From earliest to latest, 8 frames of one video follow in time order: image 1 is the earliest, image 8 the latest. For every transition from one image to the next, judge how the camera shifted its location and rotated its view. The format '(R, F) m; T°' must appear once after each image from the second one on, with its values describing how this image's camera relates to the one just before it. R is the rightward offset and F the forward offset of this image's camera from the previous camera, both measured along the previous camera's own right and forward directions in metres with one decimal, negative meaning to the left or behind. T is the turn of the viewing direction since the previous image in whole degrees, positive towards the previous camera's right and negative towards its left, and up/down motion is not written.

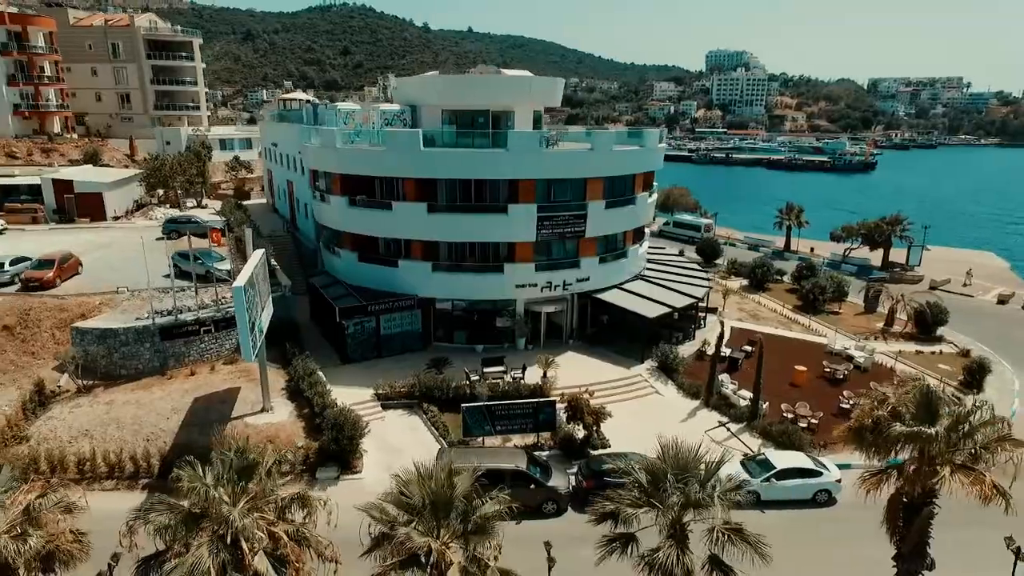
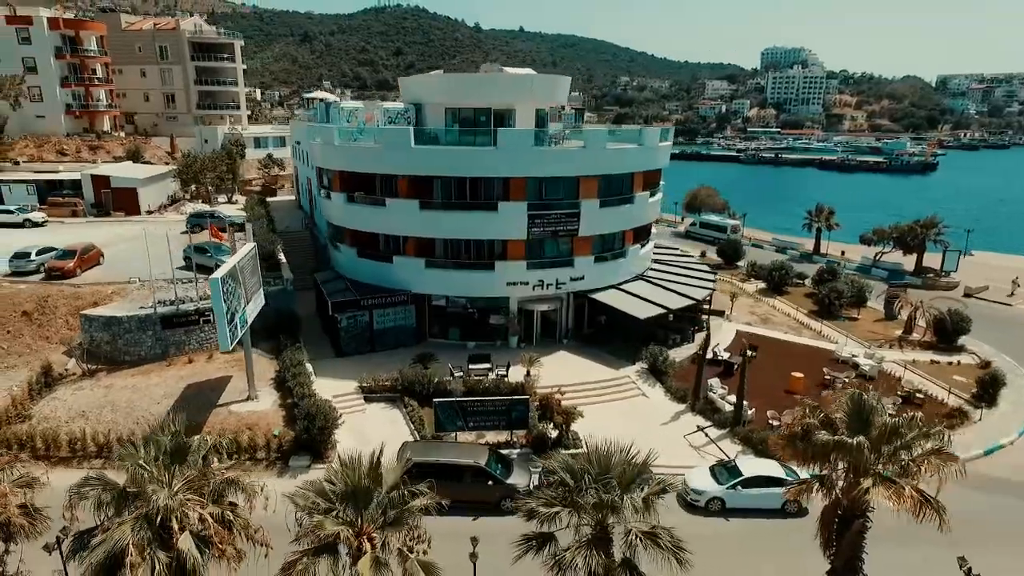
(+2.8, +0.1) m; -4°
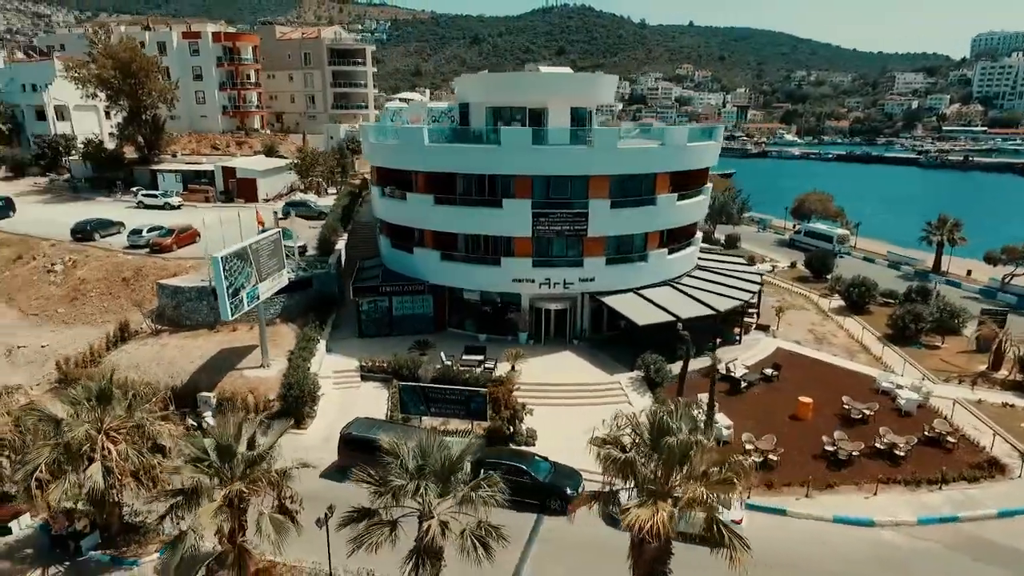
(+7.3, +0.4) m; -14°
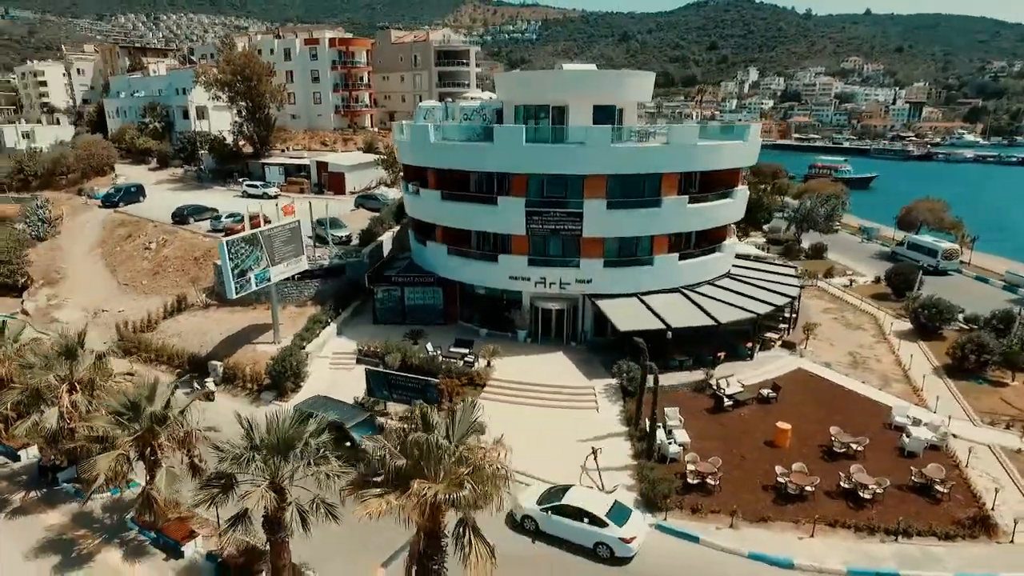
(+7.2, +0.6) m; -13°
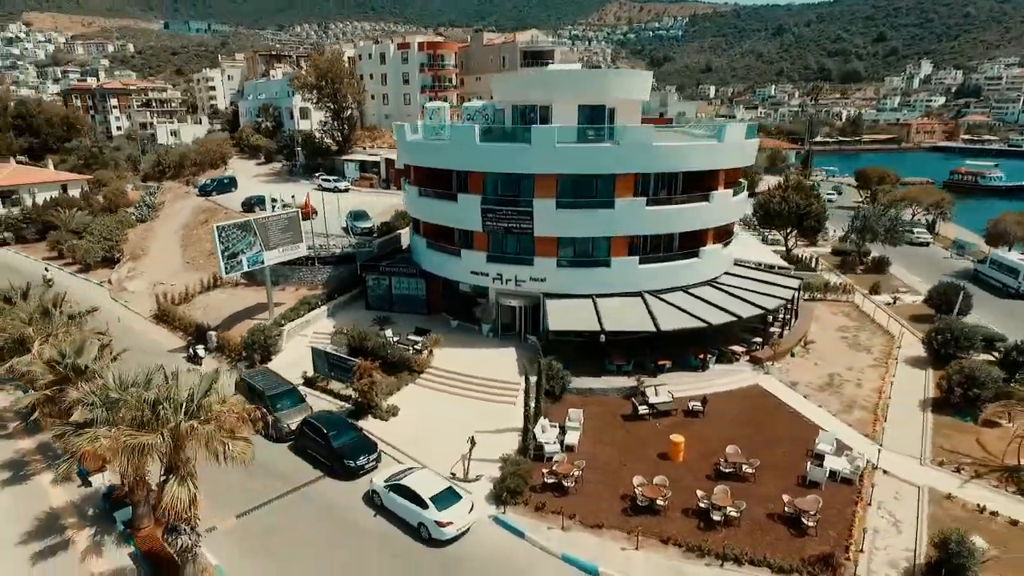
(+9.0, +0.1) m; -12°
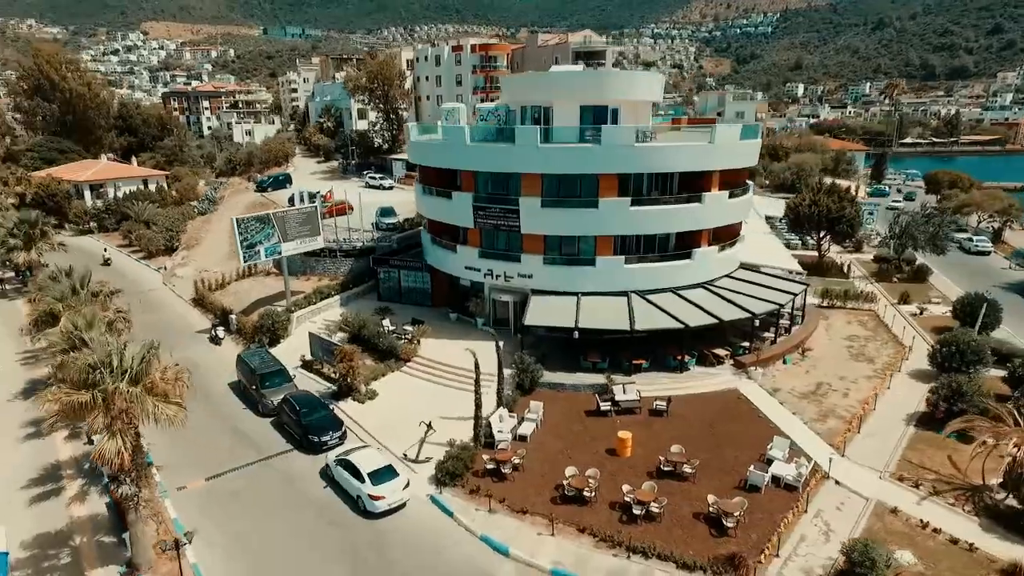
(+4.5, -0.7) m; -7°
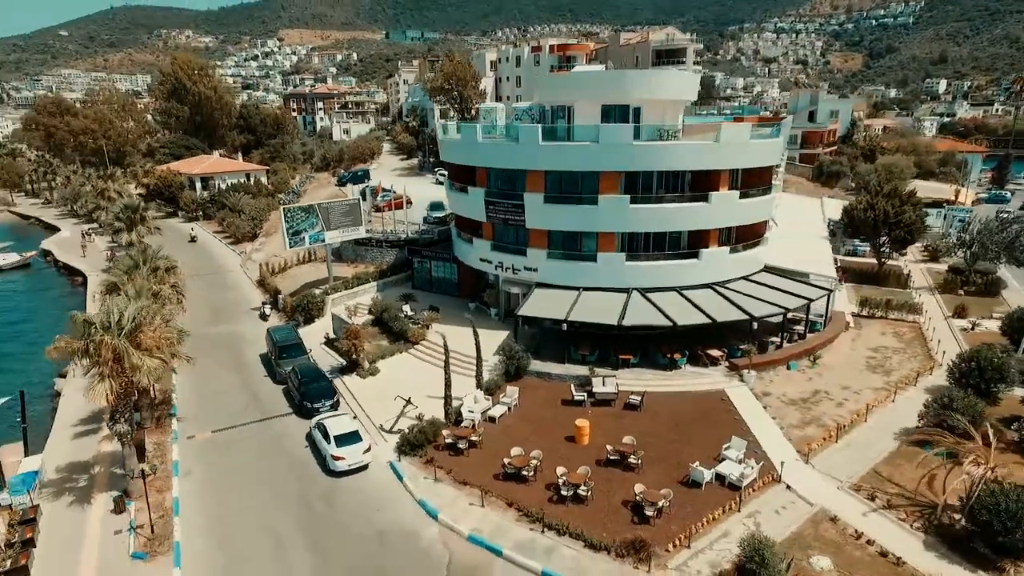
(+5.3, -0.9) m; -10°
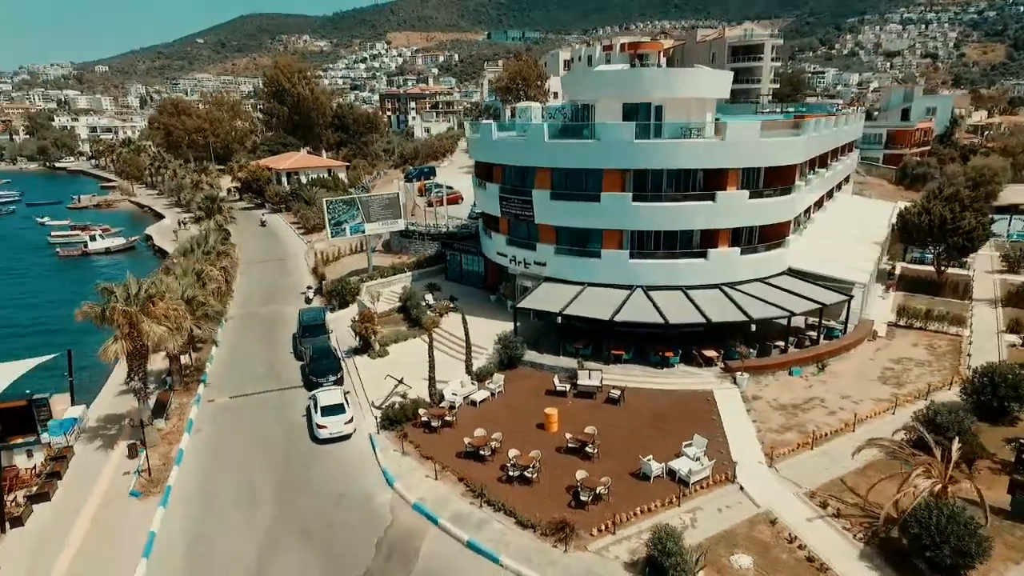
(+4.7, -0.8) m; -9°
